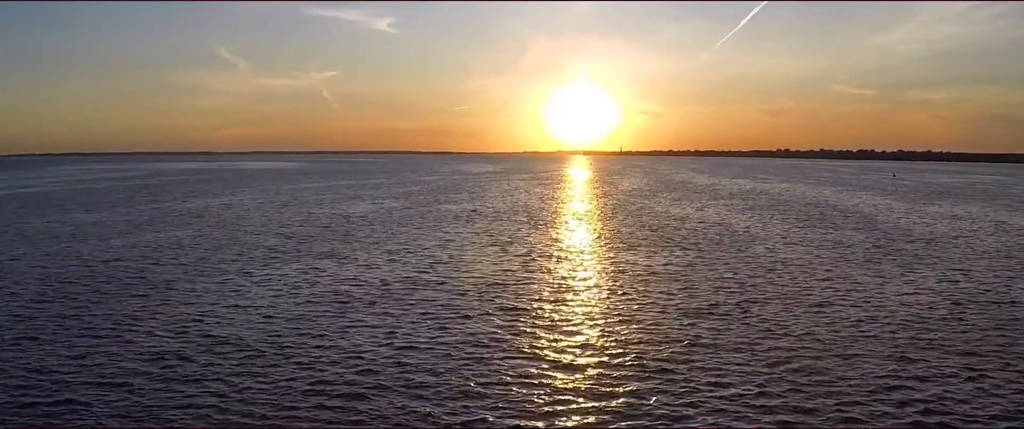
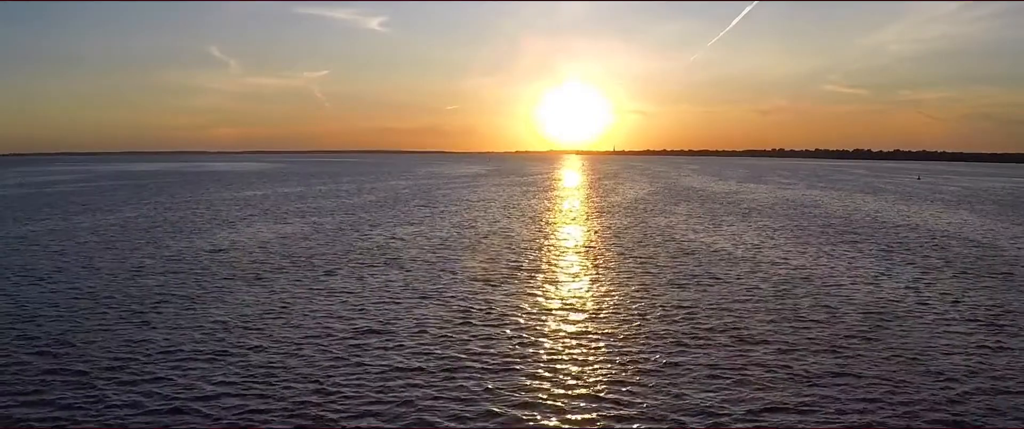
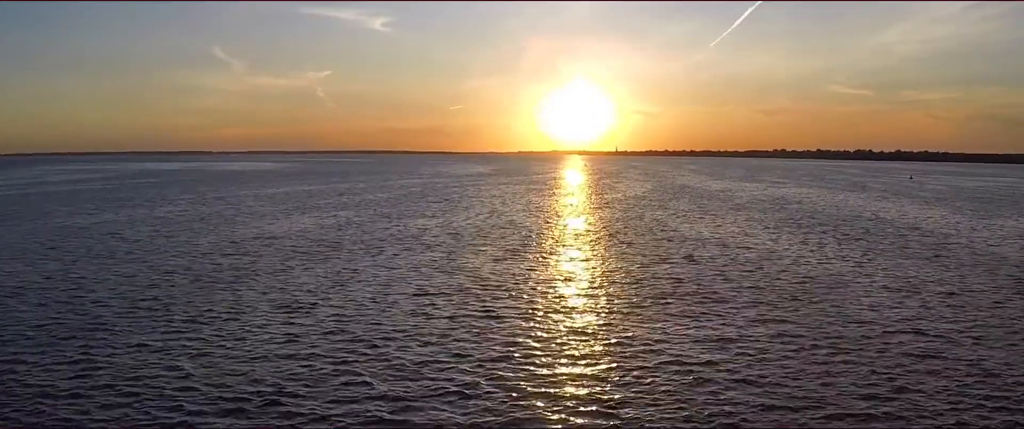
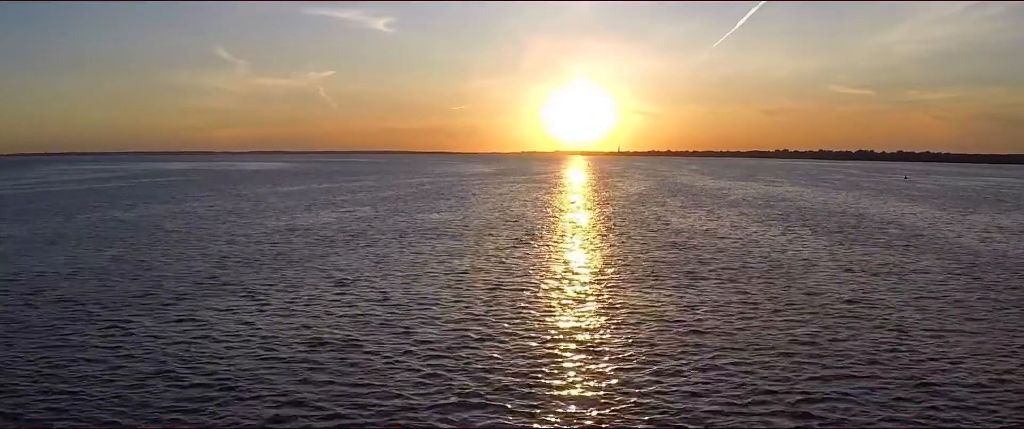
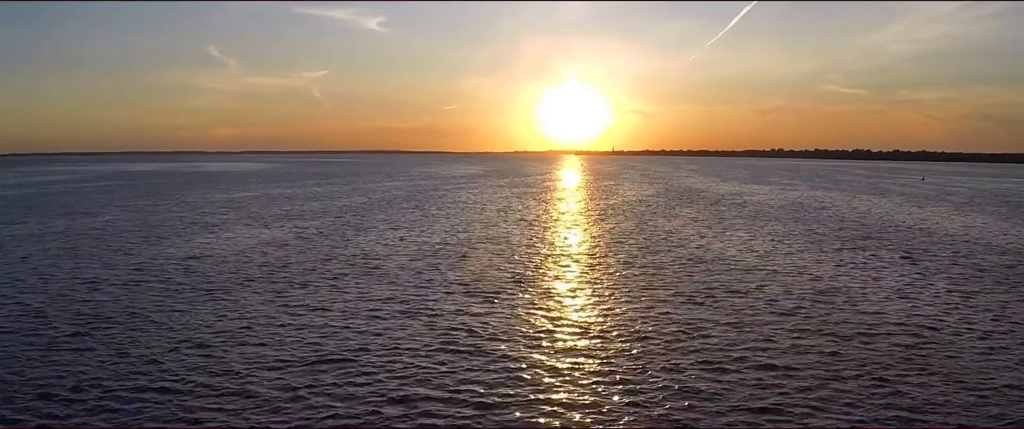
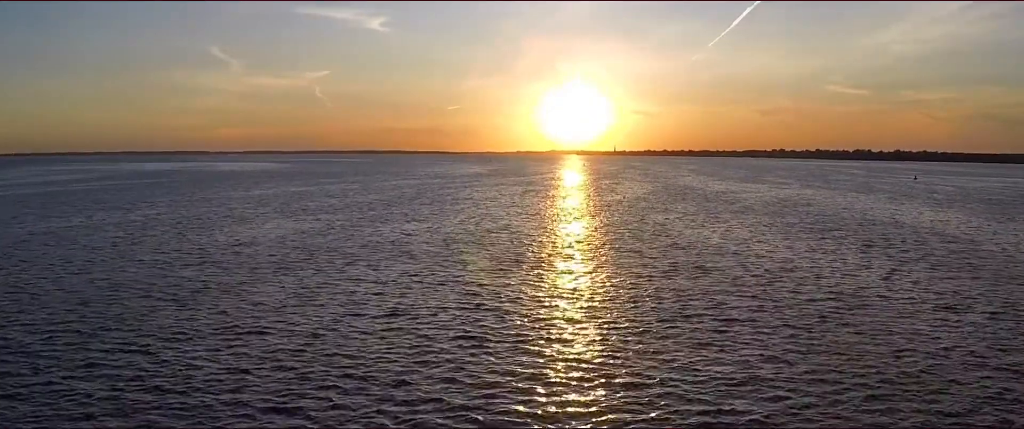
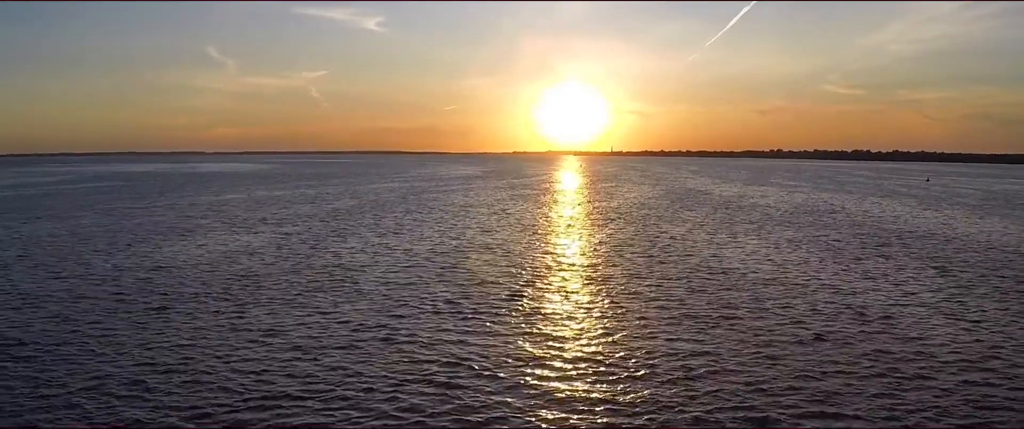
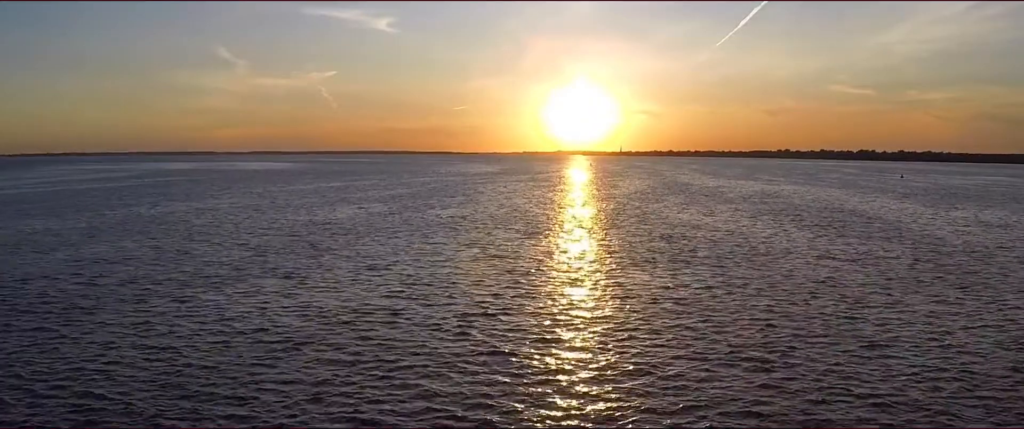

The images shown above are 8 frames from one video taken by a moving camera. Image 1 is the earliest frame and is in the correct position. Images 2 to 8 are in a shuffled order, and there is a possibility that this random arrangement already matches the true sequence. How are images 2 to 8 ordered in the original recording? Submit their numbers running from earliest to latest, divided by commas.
8, 4, 3, 6, 2, 5, 7
